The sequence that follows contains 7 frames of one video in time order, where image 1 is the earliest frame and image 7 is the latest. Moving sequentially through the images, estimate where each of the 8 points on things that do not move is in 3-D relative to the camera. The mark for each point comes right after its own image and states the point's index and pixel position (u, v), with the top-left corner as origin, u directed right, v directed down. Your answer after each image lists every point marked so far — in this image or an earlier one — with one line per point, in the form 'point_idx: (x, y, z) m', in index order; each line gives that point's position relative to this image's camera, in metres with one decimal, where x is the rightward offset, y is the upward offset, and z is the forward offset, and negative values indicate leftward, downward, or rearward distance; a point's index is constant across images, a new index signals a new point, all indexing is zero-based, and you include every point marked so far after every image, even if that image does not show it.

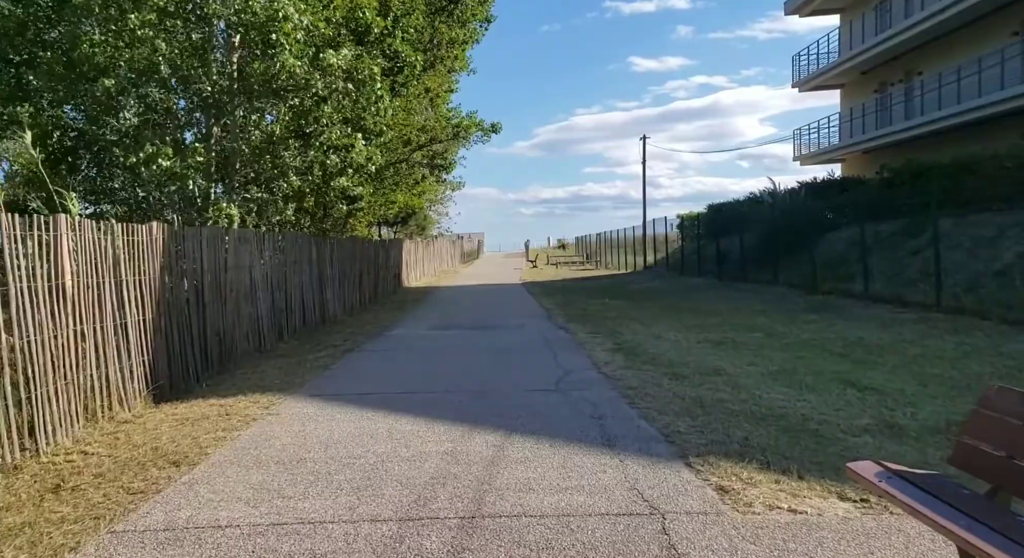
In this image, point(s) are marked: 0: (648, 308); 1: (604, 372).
0: (+3.0, -0.7, +14.7) m
1: (+1.0, -1.1, +7.4) m
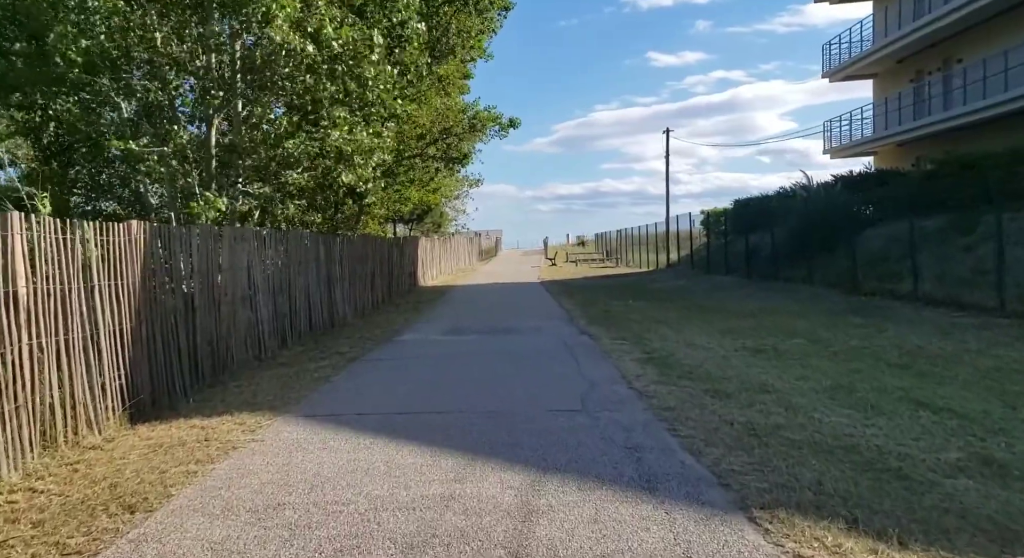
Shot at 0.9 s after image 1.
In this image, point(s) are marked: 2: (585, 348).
0: (+3.4, -0.7, +13.9) m
1: (+1.2, -1.1, +6.6) m
2: (+1.0, -1.0, +9.0) m
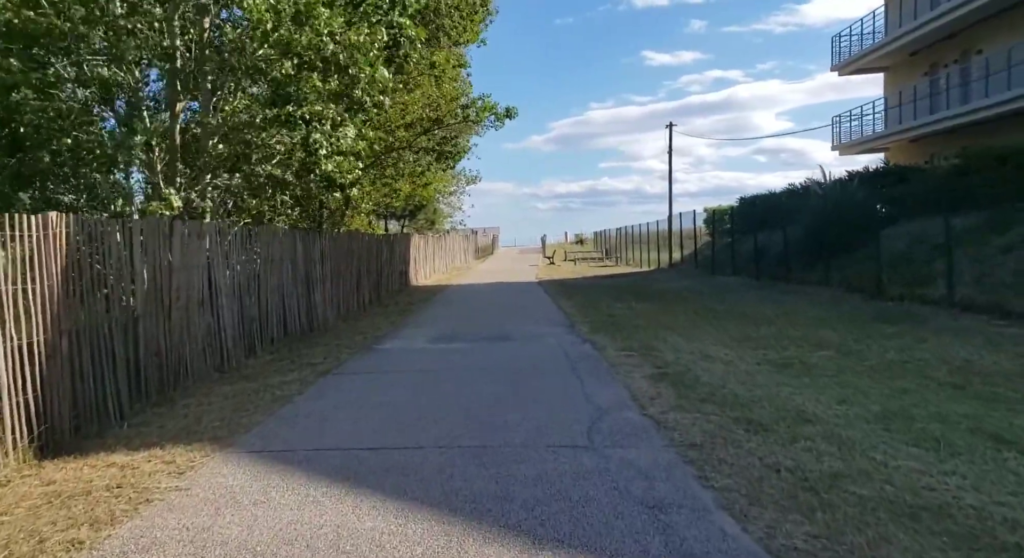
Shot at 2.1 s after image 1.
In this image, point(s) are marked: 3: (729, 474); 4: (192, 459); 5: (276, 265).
0: (+3.3, -0.7, +12.8) m
1: (+1.2, -1.1, +5.6) m
2: (+0.9, -1.0, +8.0) m
3: (+1.4, -1.2, +4.2) m
4: (-2.3, -1.3, +4.7) m
5: (-3.8, +0.2, +10.8) m
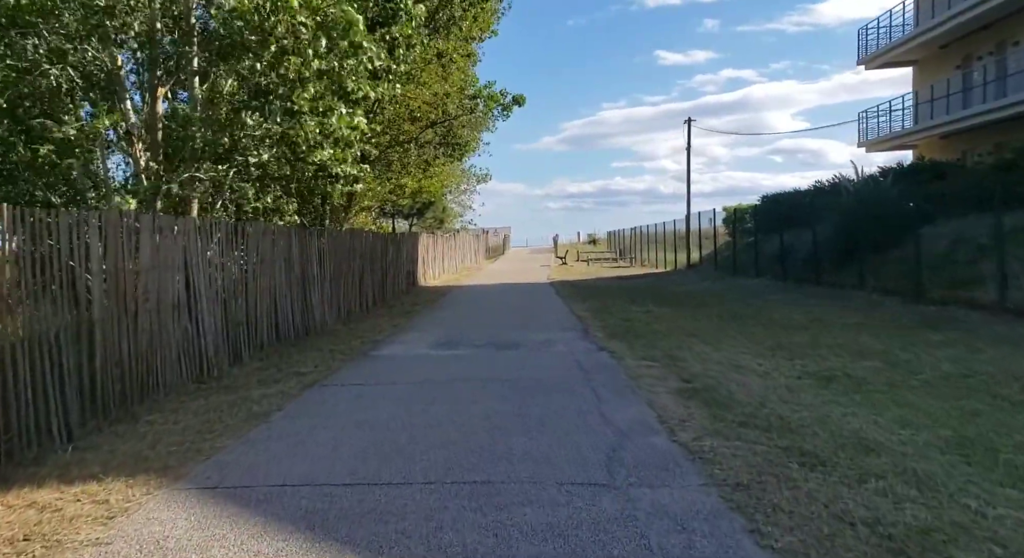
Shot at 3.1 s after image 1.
0: (+3.5, -0.7, +11.9) m
1: (+1.2, -1.2, +4.7) m
2: (+1.0, -1.0, +7.1) m
3: (+1.4, -1.2, +3.3) m
4: (-2.2, -1.3, +3.9) m
5: (-3.7, +0.2, +10.0) m
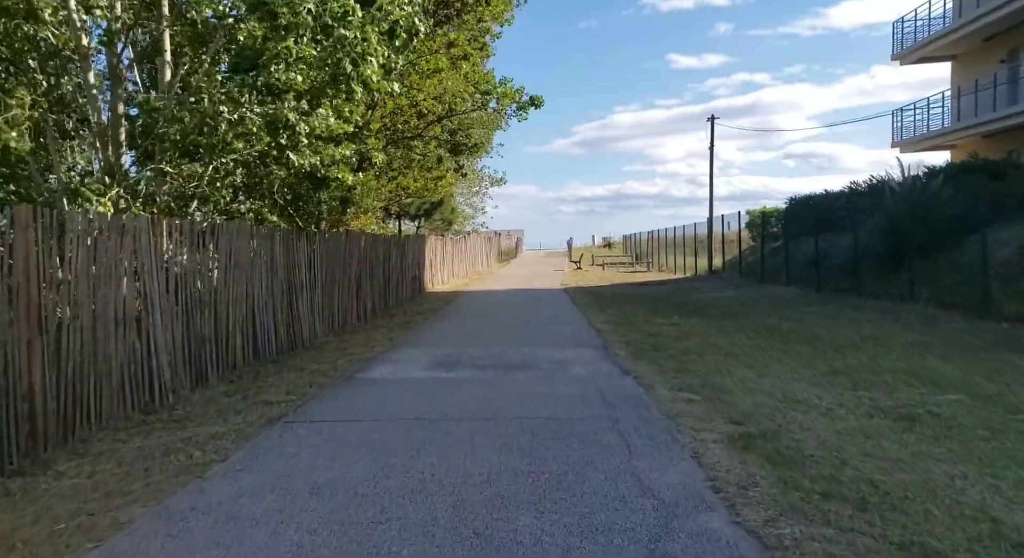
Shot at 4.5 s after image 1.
0: (+3.7, -0.9, +10.6) m
1: (+1.2, -1.3, +3.4) m
2: (+1.1, -1.2, +5.9) m
3: (+1.4, -1.3, +2.0) m
4: (-2.2, -1.4, +2.6) m
5: (-3.6, +0.1, +8.8) m
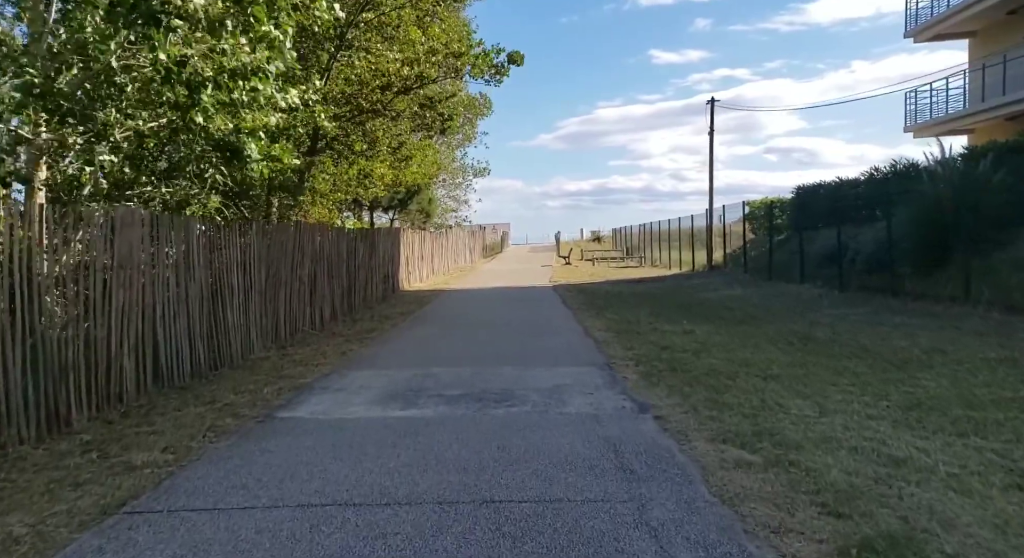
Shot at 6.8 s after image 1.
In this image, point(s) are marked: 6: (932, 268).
0: (+3.4, -0.9, +8.7) m
1: (+1.1, -1.3, +1.4) m
2: (+0.9, -1.2, +3.9) m
3: (+1.3, -1.4, 0.0) m
4: (-2.3, -1.4, +0.6) m
5: (-3.8, +0.1, +6.7) m
6: (+7.8, +0.2, +12.4) m
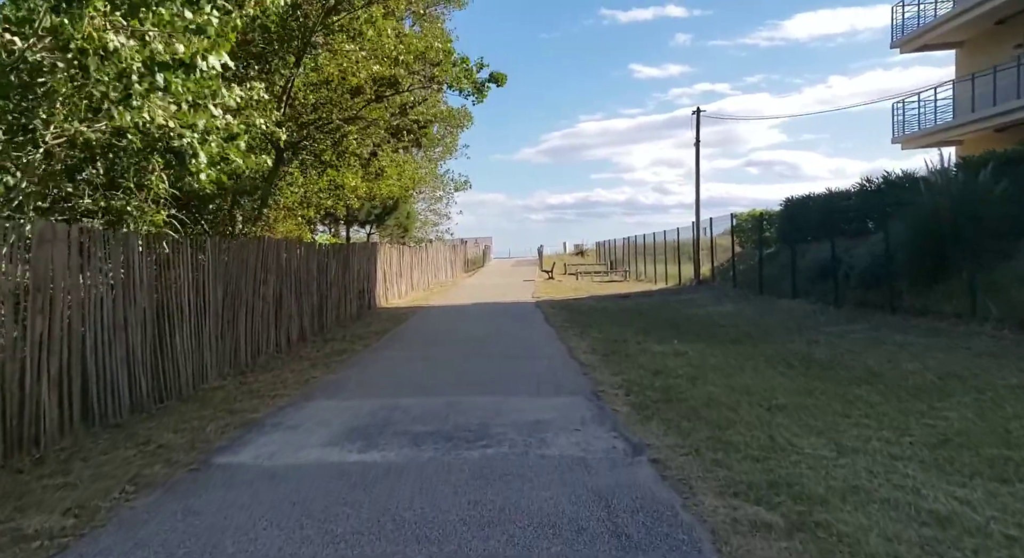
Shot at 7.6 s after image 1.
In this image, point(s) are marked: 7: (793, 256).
0: (+3.2, -1.1, +8.0) m
1: (+1.0, -1.4, +0.7) m
2: (+0.8, -1.3, +3.2) m
3: (+1.2, -1.5, -0.7) m
4: (-2.4, -1.5, -0.2) m
5: (-4.0, -0.1, +5.9) m
6: (+7.5, -0.1, +11.8) m
7: (+7.4, +0.6, +17.5) m
